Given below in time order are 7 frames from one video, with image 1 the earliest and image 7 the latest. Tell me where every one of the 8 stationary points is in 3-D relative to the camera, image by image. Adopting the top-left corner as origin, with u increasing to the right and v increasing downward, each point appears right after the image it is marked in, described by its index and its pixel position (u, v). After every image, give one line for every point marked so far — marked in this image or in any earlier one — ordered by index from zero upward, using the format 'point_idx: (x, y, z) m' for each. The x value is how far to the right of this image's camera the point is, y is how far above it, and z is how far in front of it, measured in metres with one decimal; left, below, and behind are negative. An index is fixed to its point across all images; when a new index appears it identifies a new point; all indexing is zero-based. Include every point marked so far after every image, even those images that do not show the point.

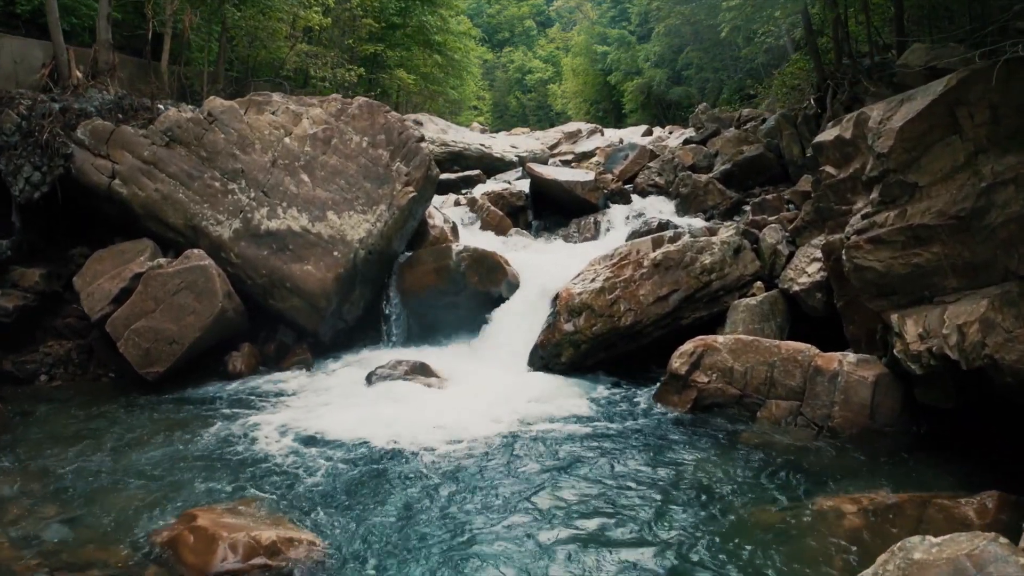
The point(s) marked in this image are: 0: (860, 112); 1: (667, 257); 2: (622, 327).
0: (+3.9, +1.9, +8.1) m
1: (+2.0, +0.4, +9.3) m
2: (+1.3, -0.5, +9.0) m
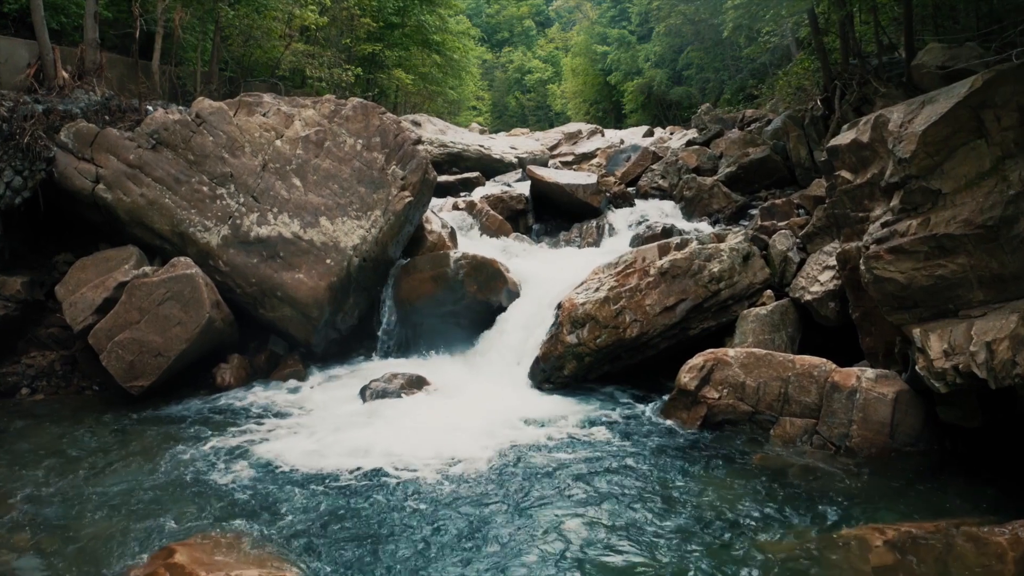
0: (+3.9, +1.8, +7.7) m
1: (+2.0, +0.3, +8.9) m
2: (+1.4, -0.6, +8.6) m
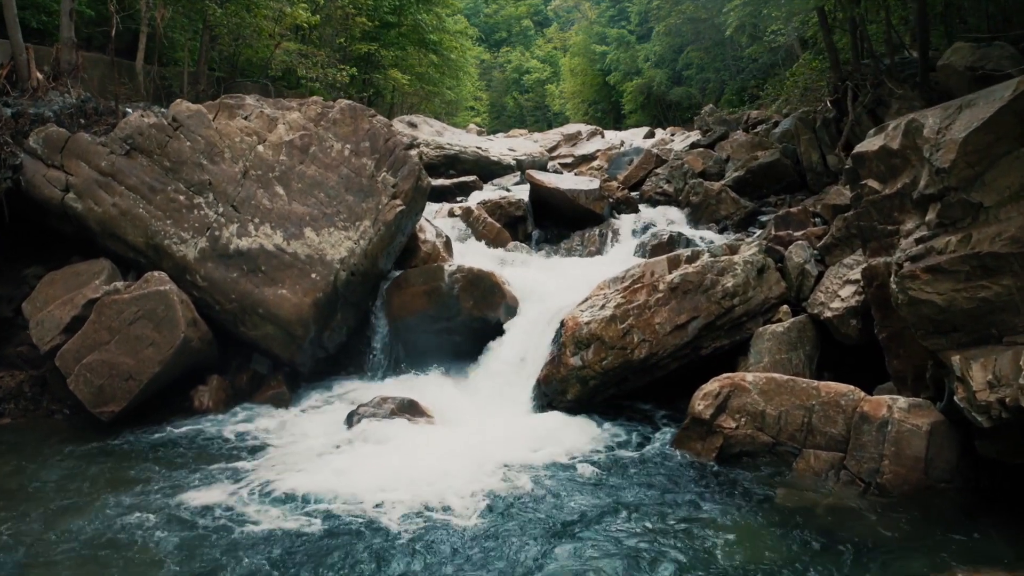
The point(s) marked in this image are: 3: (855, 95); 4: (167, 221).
0: (+3.9, +1.6, +7.1) m
1: (+2.0, +0.1, +8.3) m
2: (+1.3, -0.8, +8.0) m
3: (+6.7, +3.8, +14.3) m
4: (-4.1, +0.8, +8.7) m
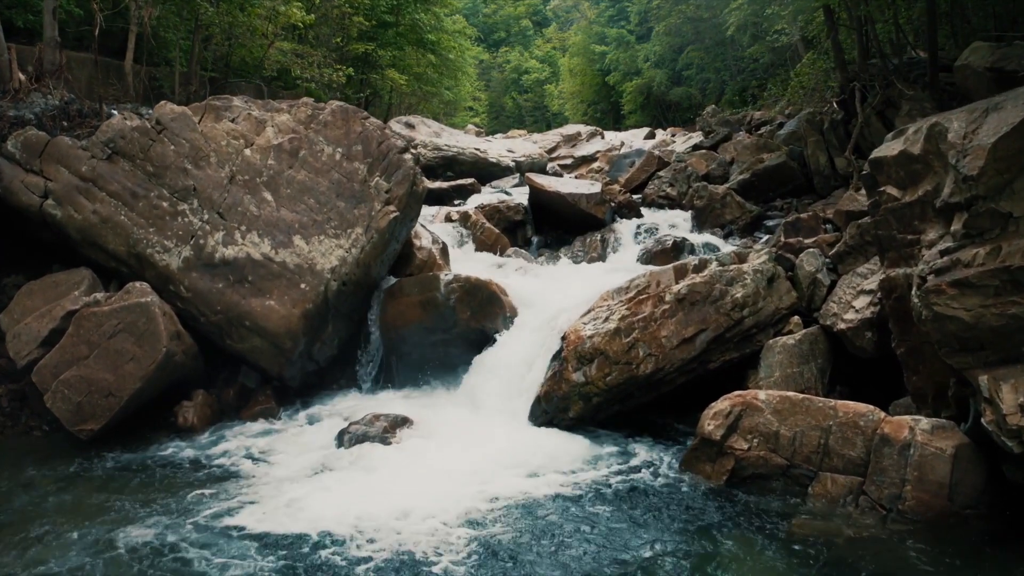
0: (+3.9, +1.5, +6.7) m
1: (+1.9, 0.0, +7.9) m
2: (+1.3, -0.9, +7.6) m
3: (+6.6, +3.6, +13.9) m
4: (-4.1, +0.7, +8.3) m
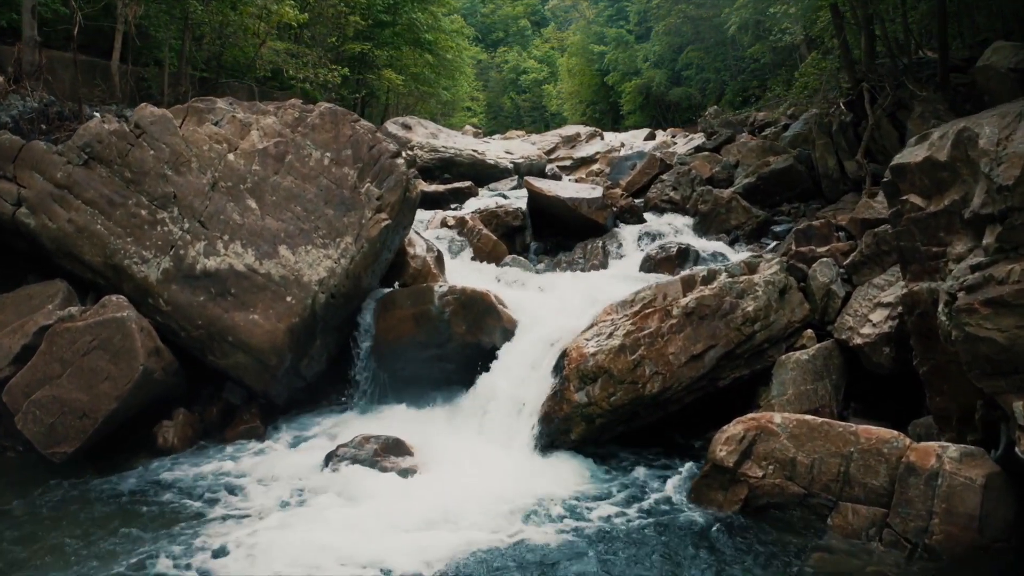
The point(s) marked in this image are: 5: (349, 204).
0: (+3.9, +1.4, +6.3) m
1: (+1.9, -0.2, +7.5) m
2: (+1.3, -1.1, +7.2) m
3: (+6.6, +3.5, +13.5) m
4: (-4.1, +0.5, +7.9) m
5: (-2.0, +1.0, +8.9) m
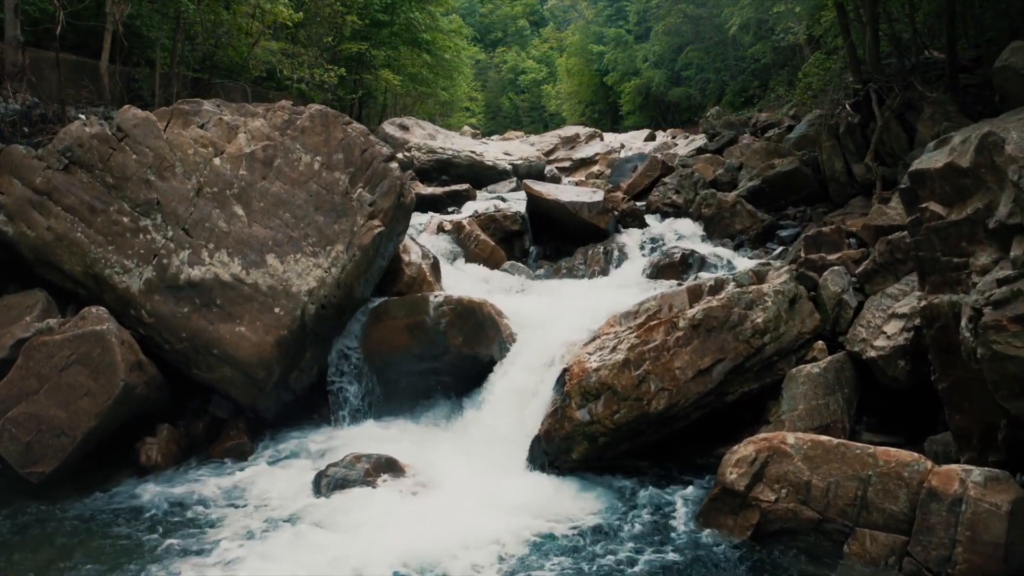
0: (+3.8, +1.3, +6.0) m
1: (+1.9, -0.3, +7.1) m
2: (+1.3, -1.2, +6.8) m
3: (+6.6, +3.4, +13.2) m
4: (-4.1, +0.4, +7.5) m
5: (-2.0, +0.9, +8.6) m
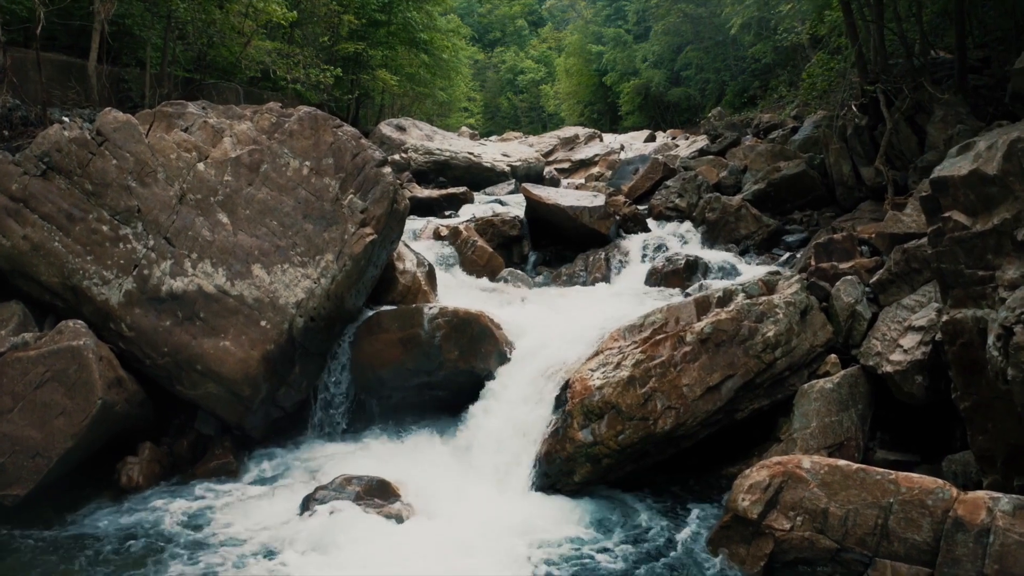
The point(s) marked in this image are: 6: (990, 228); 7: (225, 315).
0: (+3.8, +1.1, +5.6) m
1: (+1.9, -0.4, +6.8) m
2: (+1.3, -1.3, +6.5) m
3: (+6.6, +3.3, +12.8) m
4: (-4.2, +0.3, +7.2) m
5: (-2.0, +0.8, +8.2) m
6: (+3.7, +0.5, +5.7) m
7: (-2.9, -0.3, +7.4) m
